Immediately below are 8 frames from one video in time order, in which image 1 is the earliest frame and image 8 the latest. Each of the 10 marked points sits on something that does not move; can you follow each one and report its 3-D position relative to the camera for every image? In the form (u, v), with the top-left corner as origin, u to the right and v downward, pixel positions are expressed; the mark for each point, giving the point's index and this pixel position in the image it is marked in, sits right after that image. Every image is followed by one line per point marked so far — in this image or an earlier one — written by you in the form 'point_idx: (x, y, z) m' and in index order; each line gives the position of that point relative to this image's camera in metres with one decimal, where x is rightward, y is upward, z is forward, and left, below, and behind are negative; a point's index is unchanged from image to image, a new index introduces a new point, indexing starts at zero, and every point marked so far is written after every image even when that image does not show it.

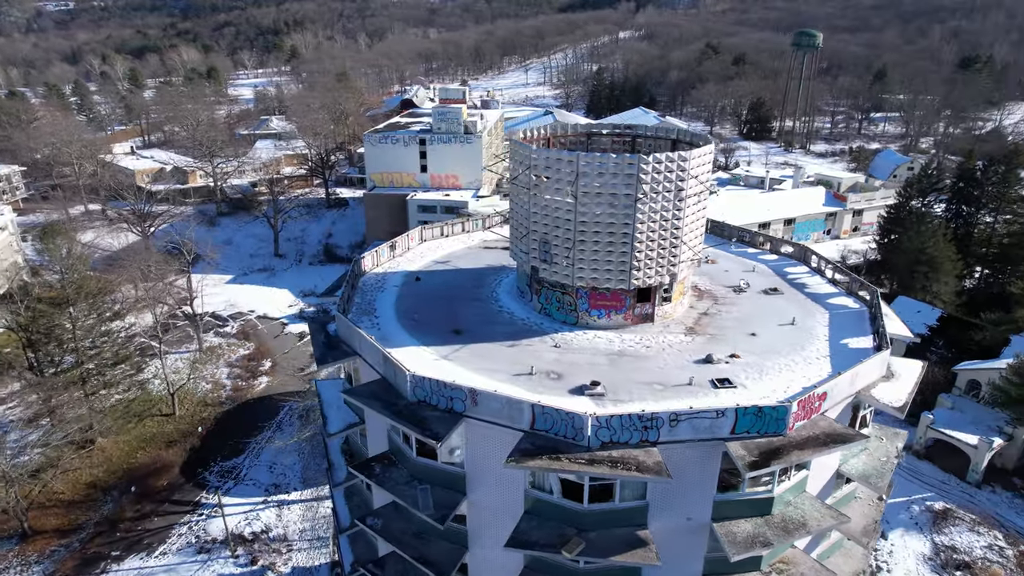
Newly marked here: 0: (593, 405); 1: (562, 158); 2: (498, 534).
0: (+1.8, -2.5, +13.7) m
1: (+1.3, +3.3, +16.0) m
2: (-0.3, -5.5, +14.2) m
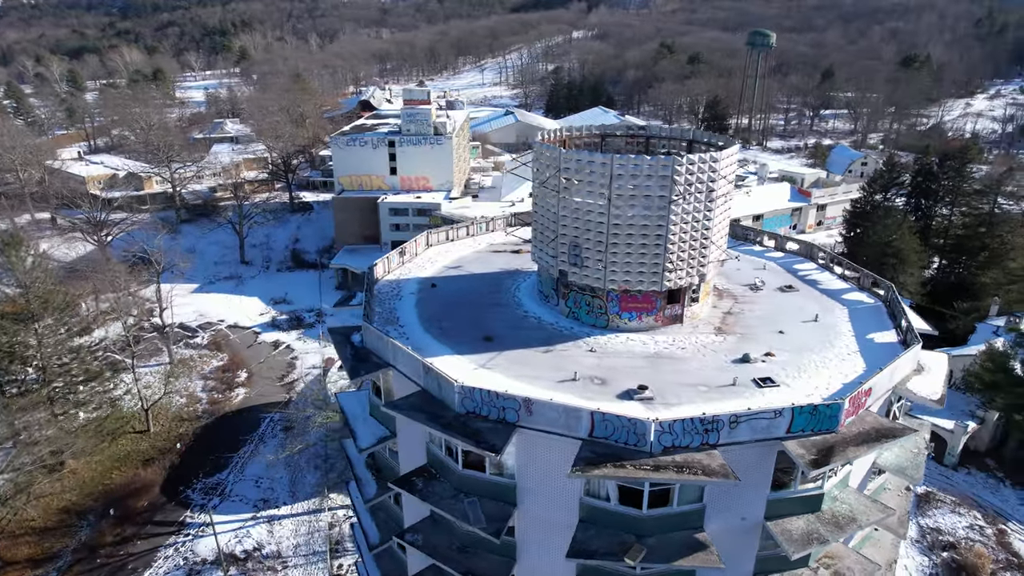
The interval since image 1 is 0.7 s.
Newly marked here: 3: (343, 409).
0: (+2.9, -2.6, +13.7) m
1: (+2.1, +3.2, +15.8) m
2: (+0.9, -5.6, +13.9) m
3: (-4.6, -3.4, +17.8) m
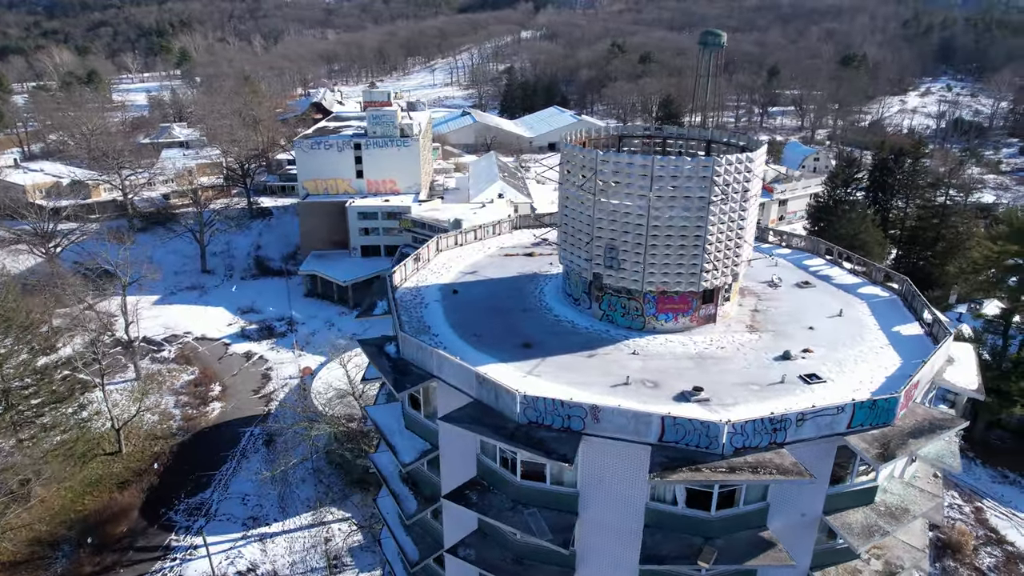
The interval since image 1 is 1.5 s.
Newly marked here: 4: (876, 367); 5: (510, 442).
0: (+4.1, -2.6, +13.7) m
1: (+3.0, +3.1, +15.8) m
2: (+2.2, -5.7, +13.8) m
3: (-3.6, -3.6, +17.3) m
4: (+8.8, -1.9, +15.5) m
5: (0.0, -3.1, +13.0) m
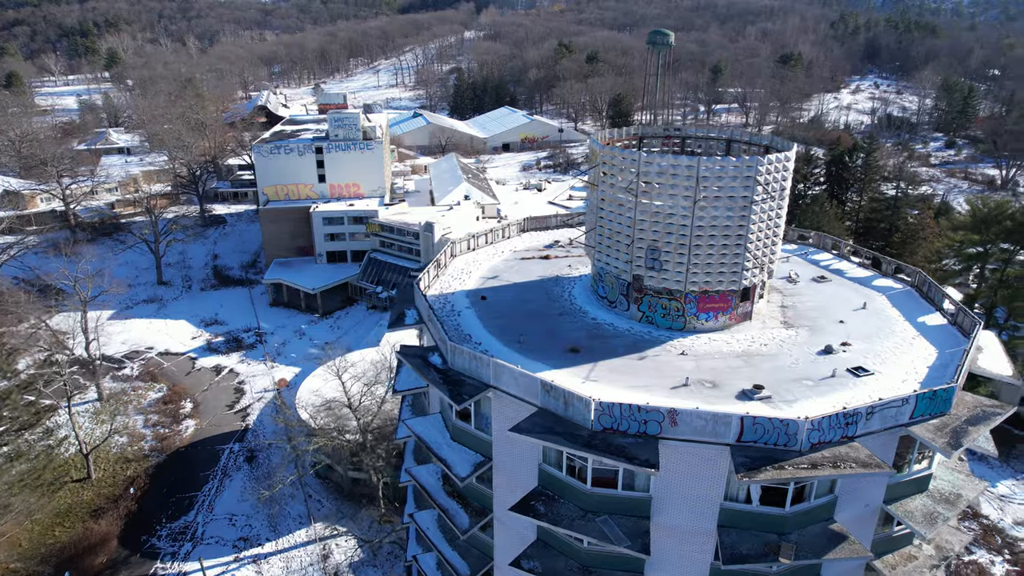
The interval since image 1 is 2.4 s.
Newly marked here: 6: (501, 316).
0: (+5.6, -2.6, +13.8) m
1: (+4.1, +3.1, +15.8) m
2: (+3.8, -5.7, +13.8) m
3: (-2.3, -3.9, +16.8) m
4: (+10.1, -1.8, +16.1) m
5: (+1.5, -3.2, +12.8) m
6: (-0.3, -0.8, +18.1) m
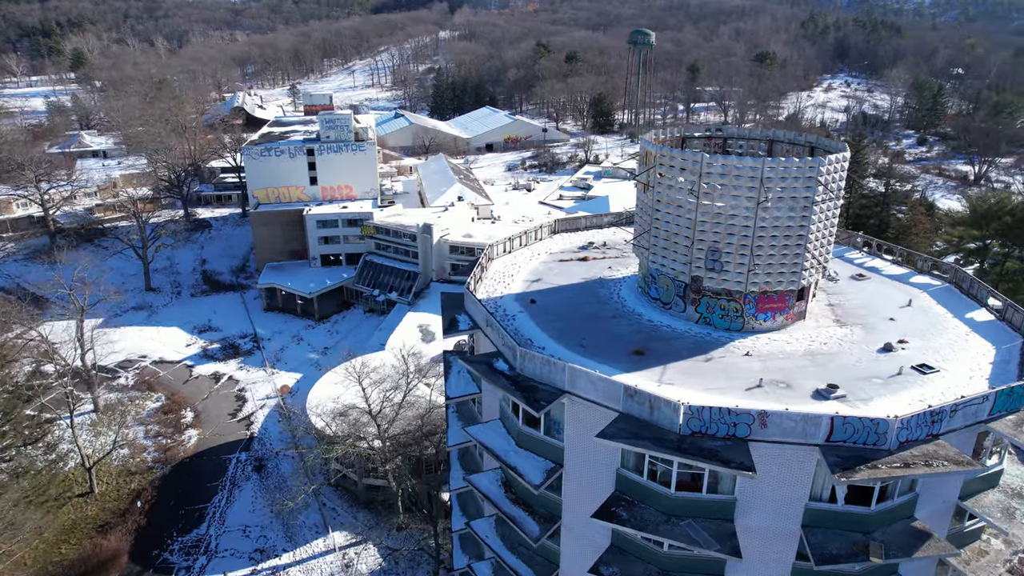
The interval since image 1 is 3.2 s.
0: (+7.4, -2.6, +13.9) m
1: (+5.7, +3.1, +15.8) m
2: (+5.6, -5.7, +13.8) m
3: (-0.7, -4.0, +16.5) m
4: (+11.7, -1.7, +16.3) m
5: (+3.3, -3.3, +12.7) m
6: (+1.2, -0.9, +18.0) m
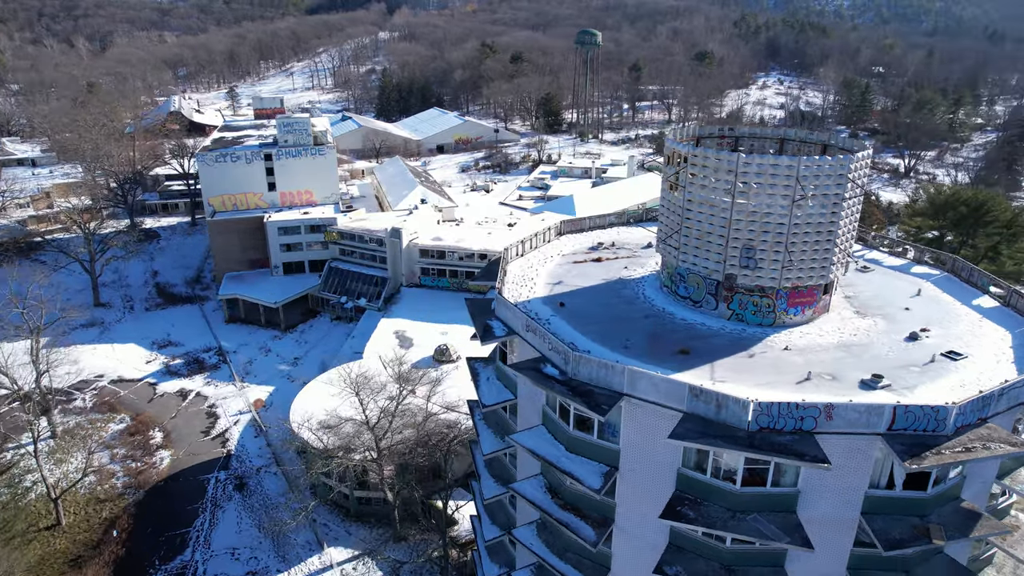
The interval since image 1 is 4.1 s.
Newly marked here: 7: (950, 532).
0: (+8.7, -2.4, +14.4) m
1: (+6.7, +3.2, +16.2) m
2: (+7.1, -5.6, +14.1) m
3: (+0.5, -4.1, +16.3) m
4: (+12.8, -1.4, +17.2) m
5: (+4.9, -3.2, +12.8) m
6: (+2.2, -1.0, +17.9) m
7: (+9.2, -5.2, +13.6) m
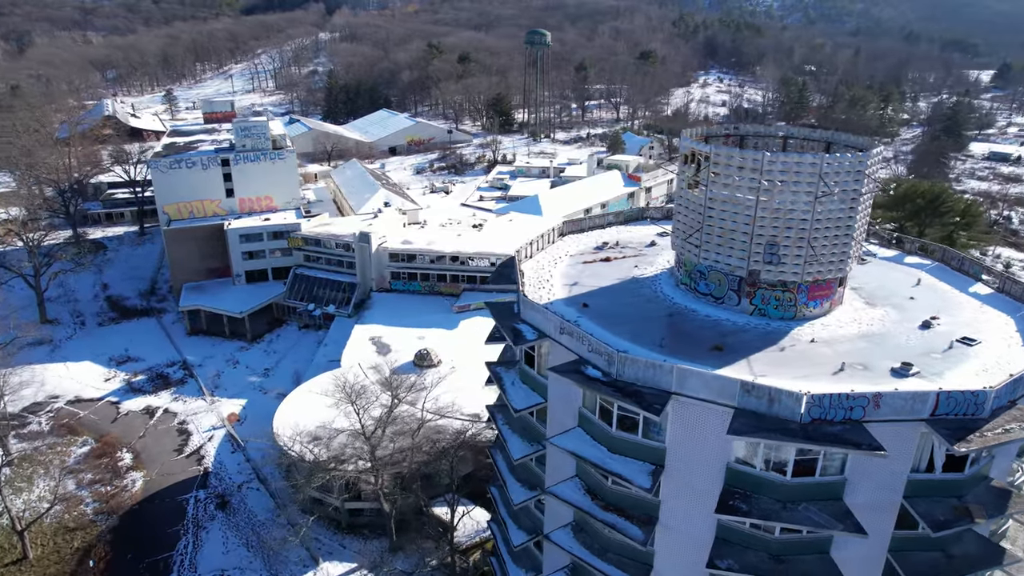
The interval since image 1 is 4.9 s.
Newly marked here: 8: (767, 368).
0: (+9.8, -2.2, +15.0) m
1: (+7.5, +3.3, +16.6) m
2: (+8.3, -5.5, +14.6) m
3: (+1.6, -4.2, +16.3) m
4: (+13.7, -1.0, +18.1) m
5: (+6.1, -3.2, +13.2) m
6: (+3.0, -1.0, +18.0) m
7: (+10.5, -4.9, +14.3) m
8: (+6.2, -2.0, +15.8) m
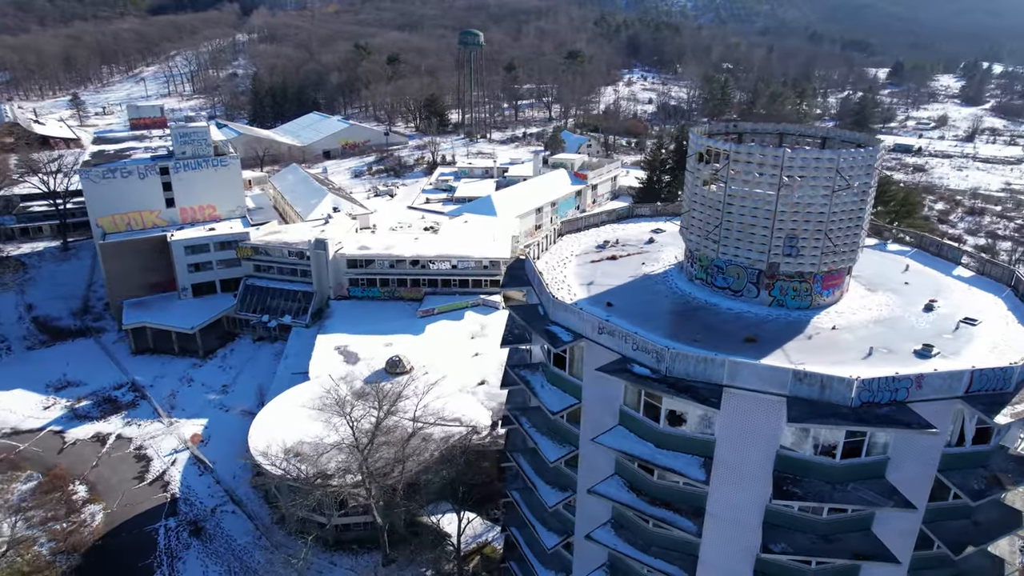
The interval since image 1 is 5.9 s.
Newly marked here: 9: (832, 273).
0: (+11.0, -1.8, +16.0) m
1: (+8.3, +3.6, +17.3) m
2: (+9.7, -5.2, +15.5) m
3: (+2.8, -4.2, +16.4) m
4: (+14.5, -0.5, +19.5) m
5: (+7.6, -2.9, +13.8) m
6: (+3.9, -0.9, +18.3) m
7: (+11.9, -4.5, +15.4) m
8: (+7.4, -1.7, +16.4) m
9: (+9.4, +0.4, +18.8) m
